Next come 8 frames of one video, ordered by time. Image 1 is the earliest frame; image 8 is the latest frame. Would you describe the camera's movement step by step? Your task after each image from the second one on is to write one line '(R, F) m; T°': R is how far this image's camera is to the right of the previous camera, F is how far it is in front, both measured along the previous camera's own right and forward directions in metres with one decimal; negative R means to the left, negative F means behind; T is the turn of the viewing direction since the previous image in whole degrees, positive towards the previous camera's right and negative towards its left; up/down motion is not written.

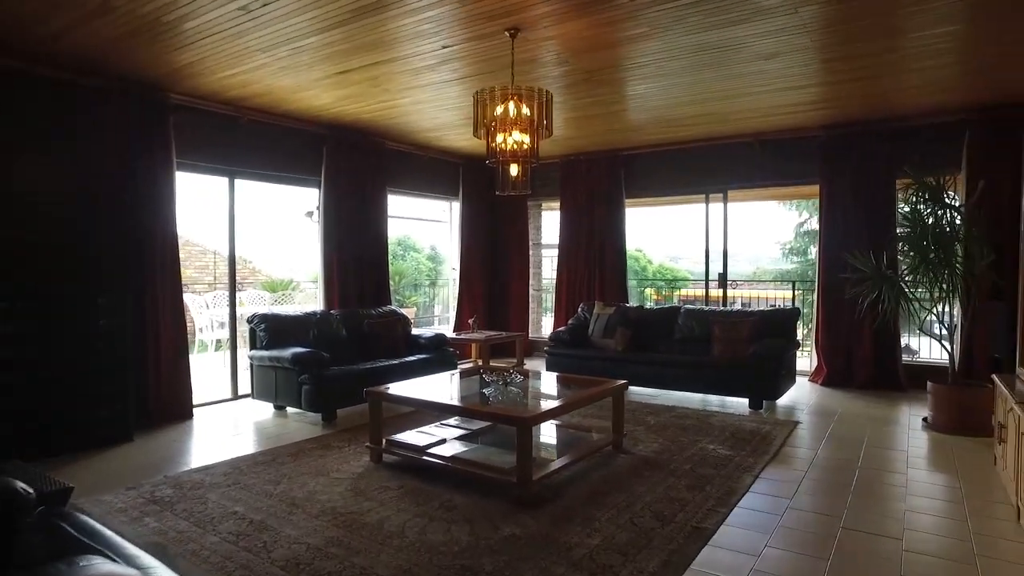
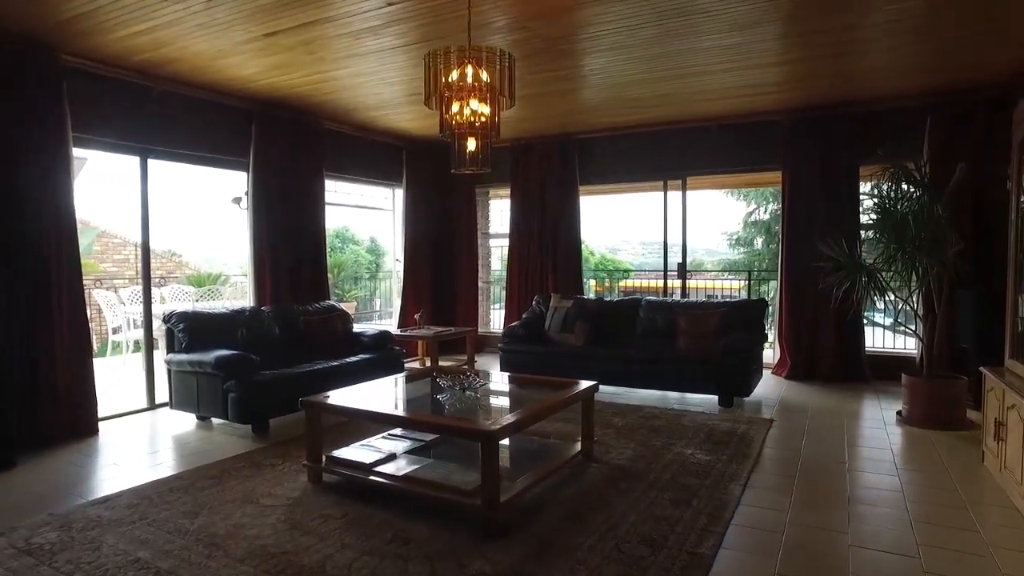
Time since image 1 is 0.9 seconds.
(-0.1, +0.4) m; +5°
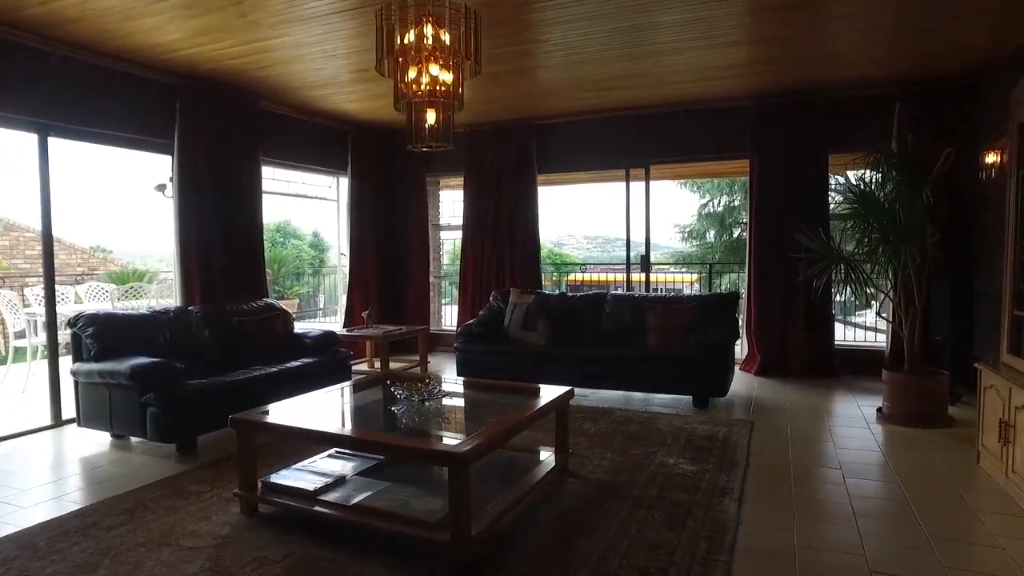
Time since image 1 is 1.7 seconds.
(-0.1, +0.4) m; +4°
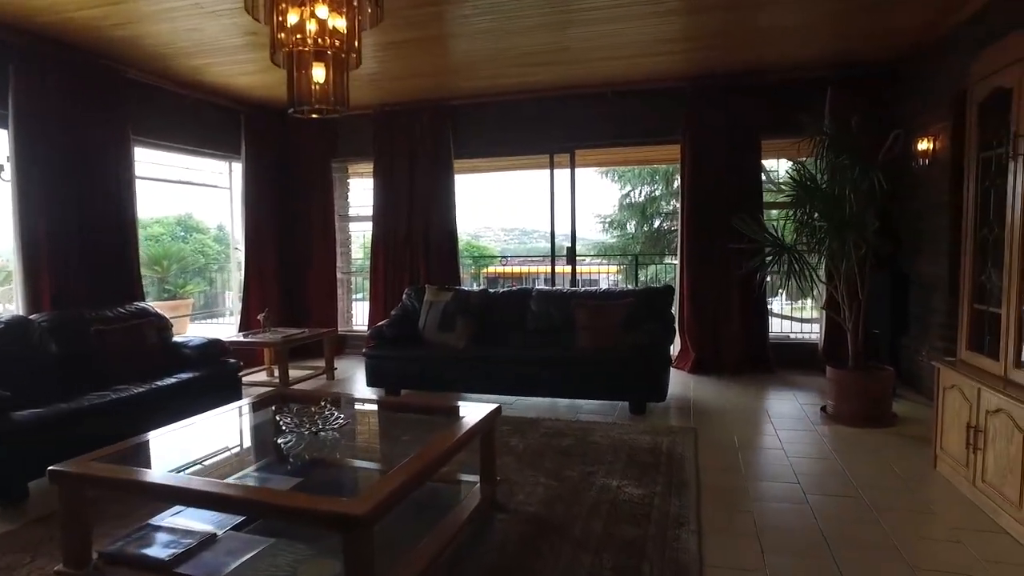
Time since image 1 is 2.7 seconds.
(0.0, +0.5) m; +7°
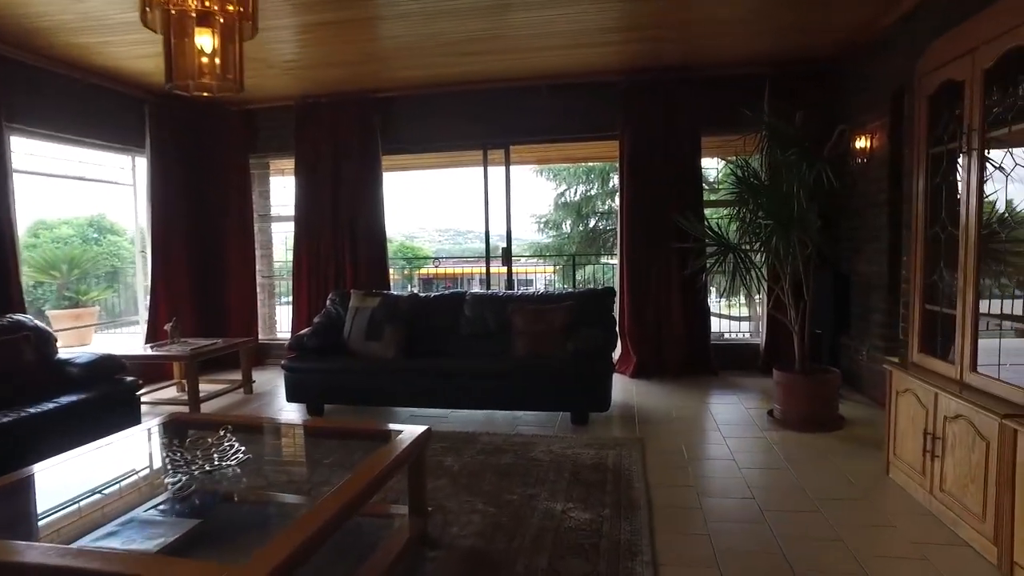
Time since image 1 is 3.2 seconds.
(0.0, +0.3) m; +5°
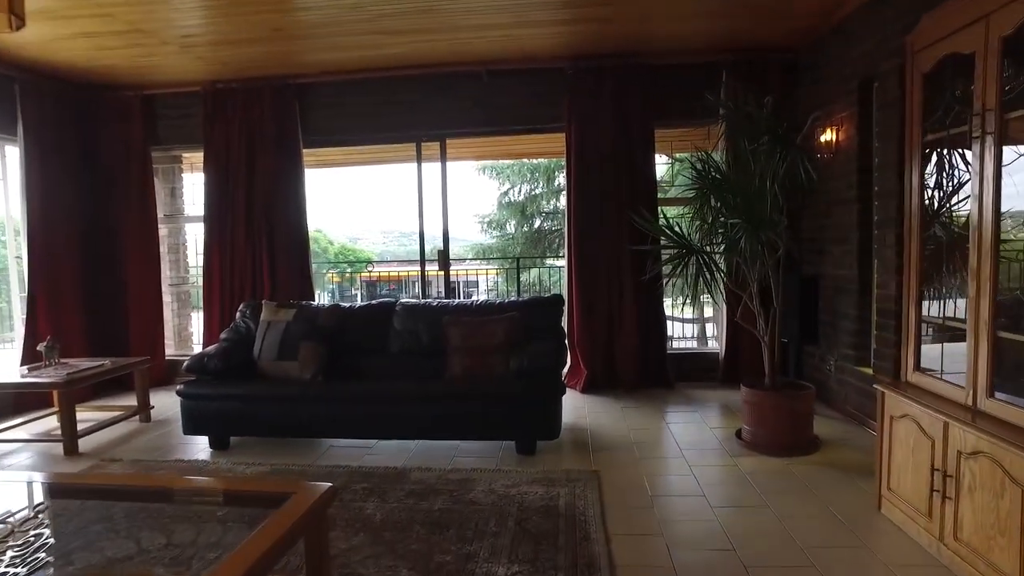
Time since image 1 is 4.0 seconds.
(0.0, +0.5) m; +5°
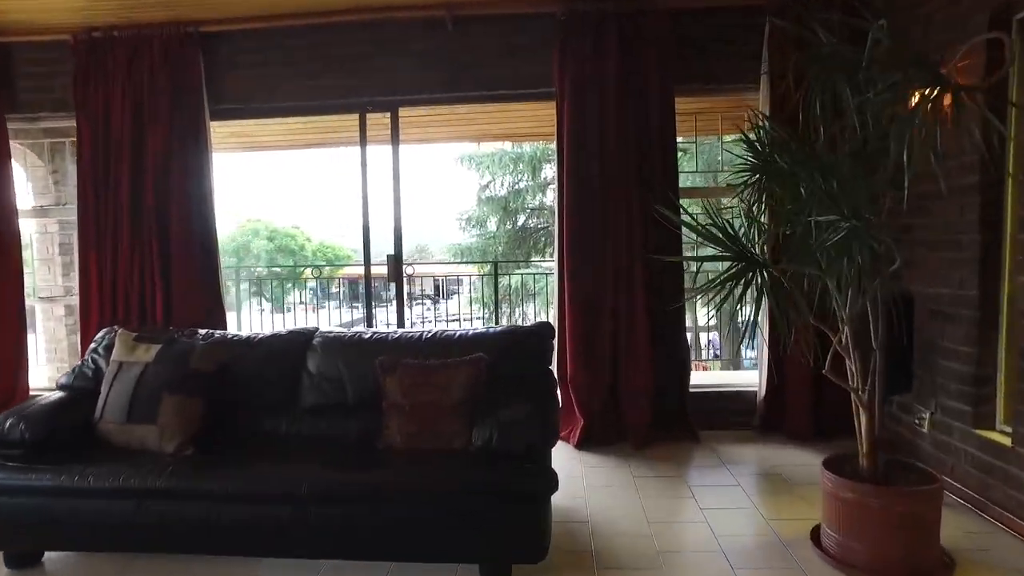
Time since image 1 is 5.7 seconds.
(+0.1, +1.2) m; +1°
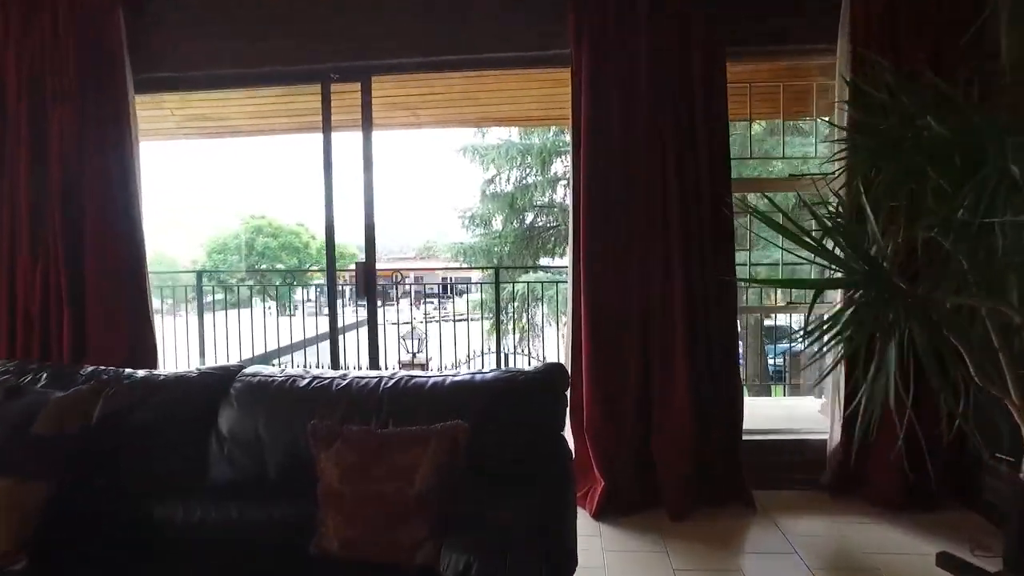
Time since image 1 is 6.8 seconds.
(0.0, +0.8) m; -1°
